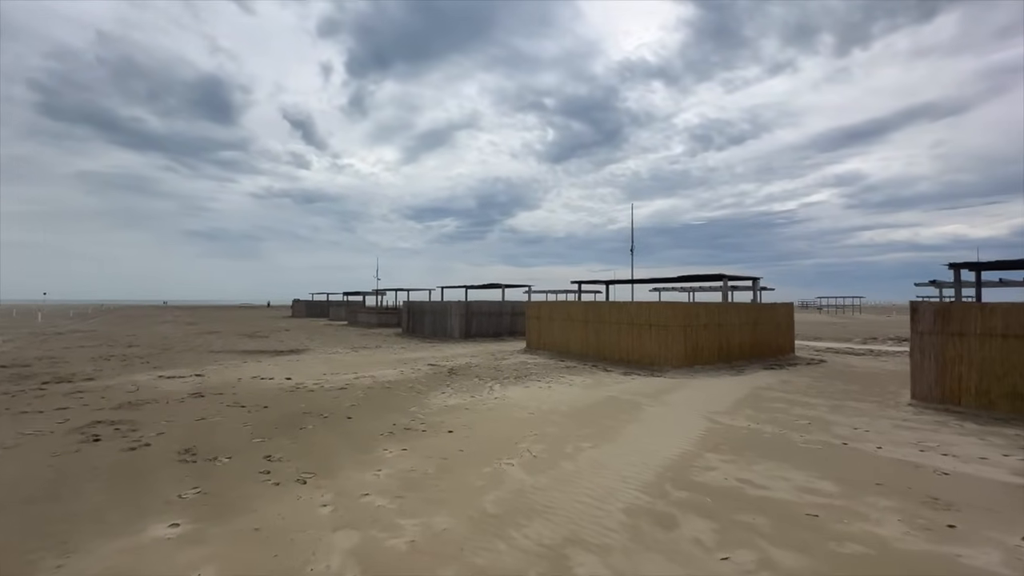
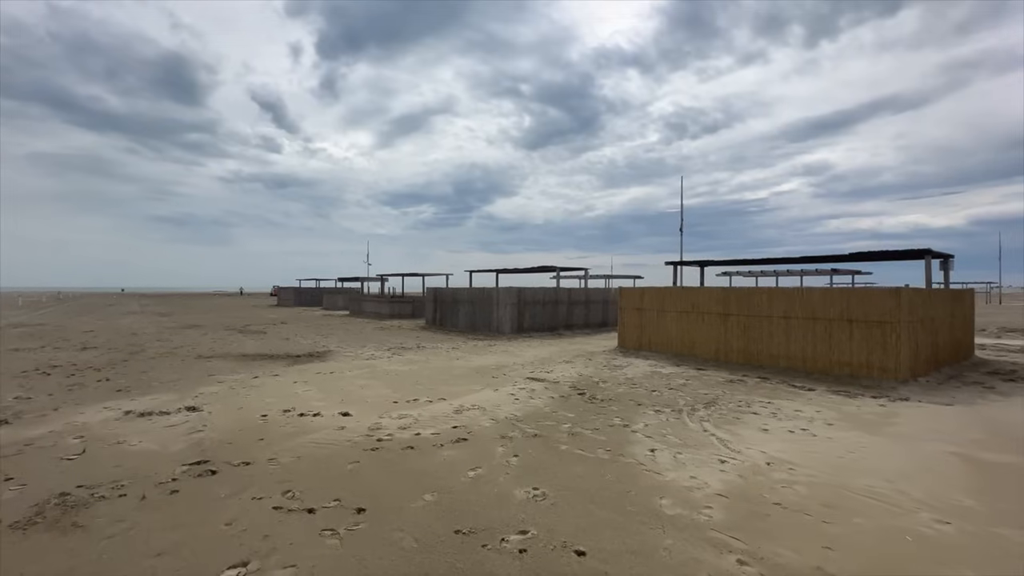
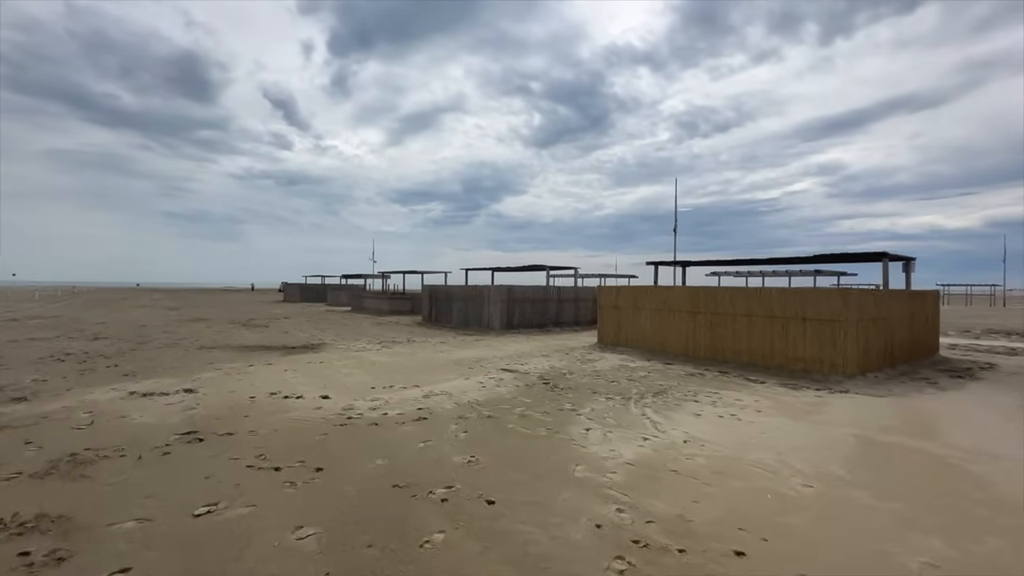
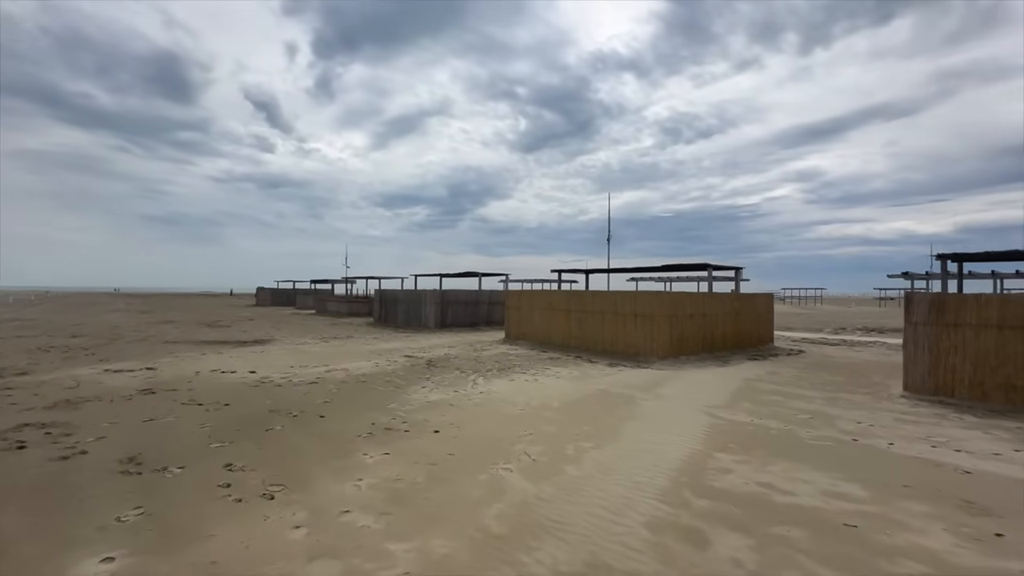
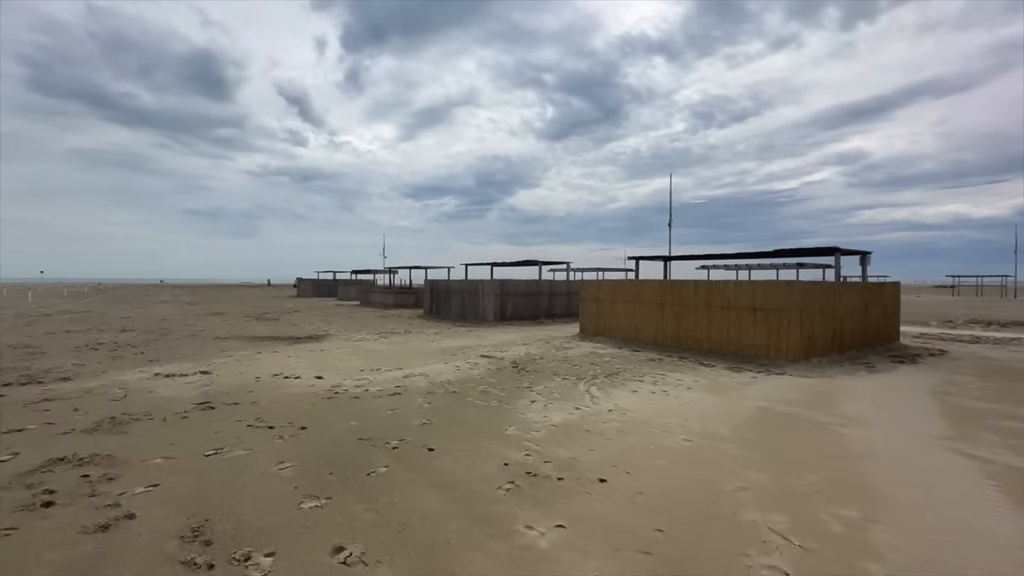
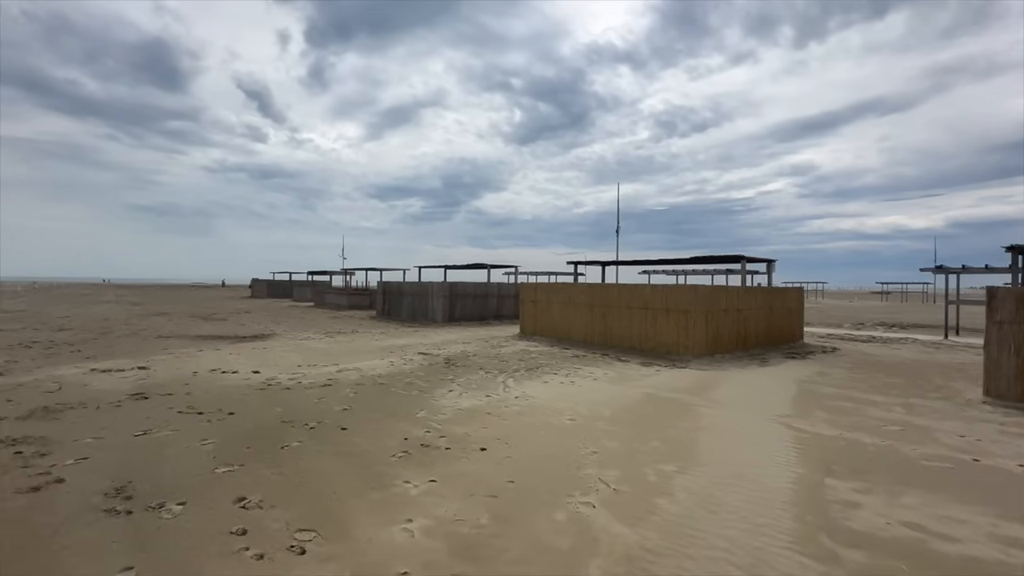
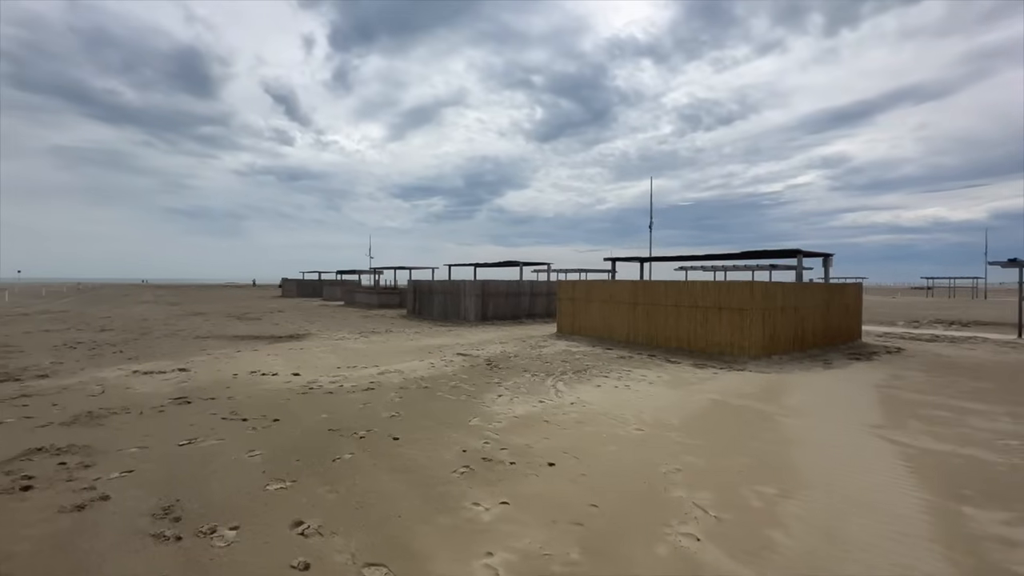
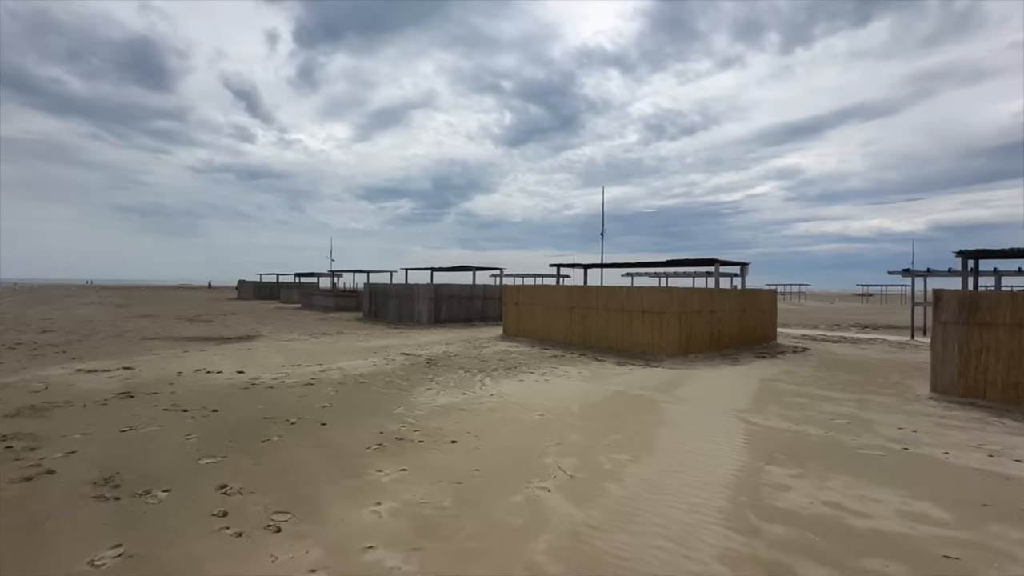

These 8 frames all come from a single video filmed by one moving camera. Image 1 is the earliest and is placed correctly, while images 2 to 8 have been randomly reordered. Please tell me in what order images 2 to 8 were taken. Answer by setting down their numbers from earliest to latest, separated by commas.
4, 8, 6, 7, 5, 3, 2
